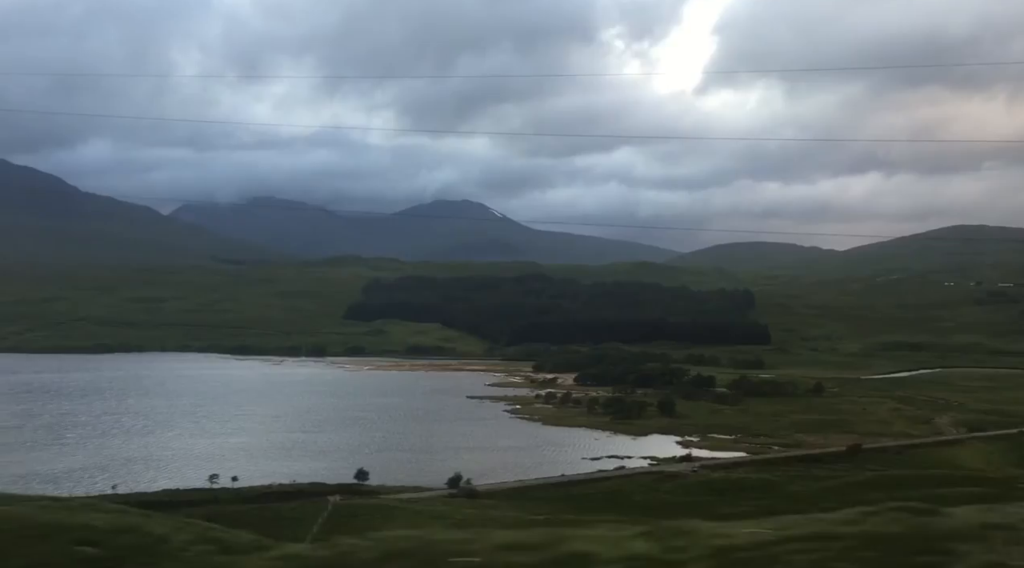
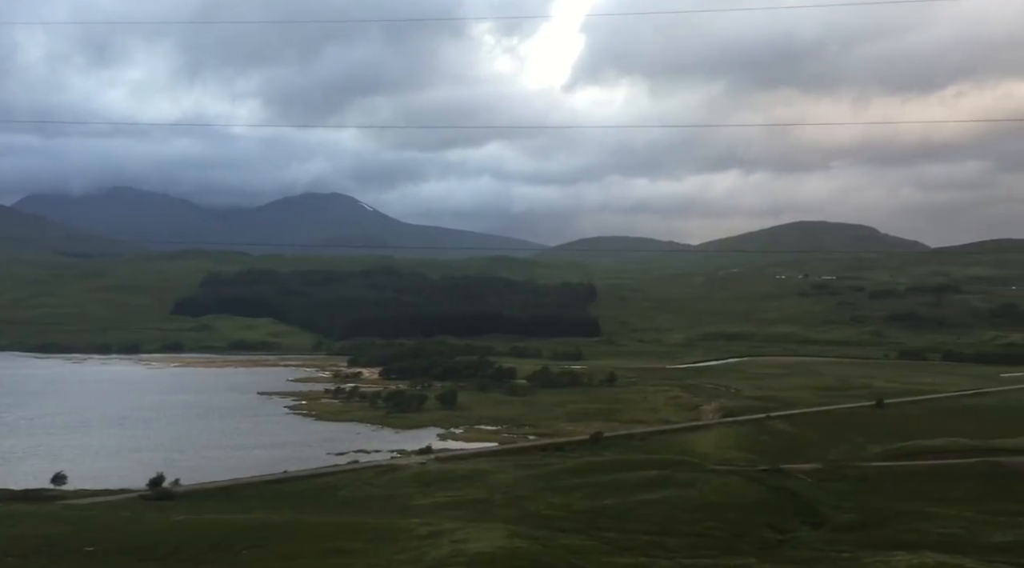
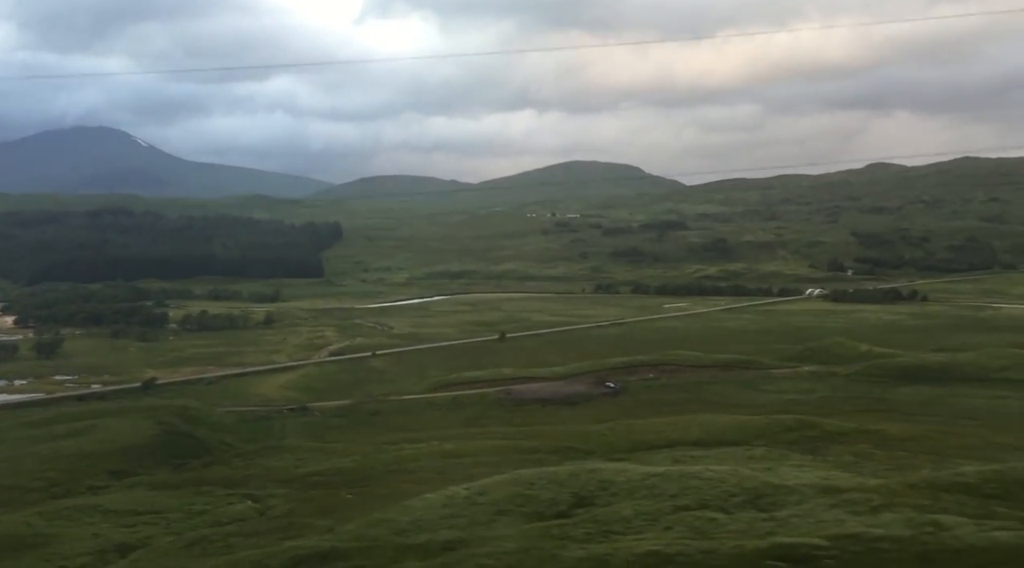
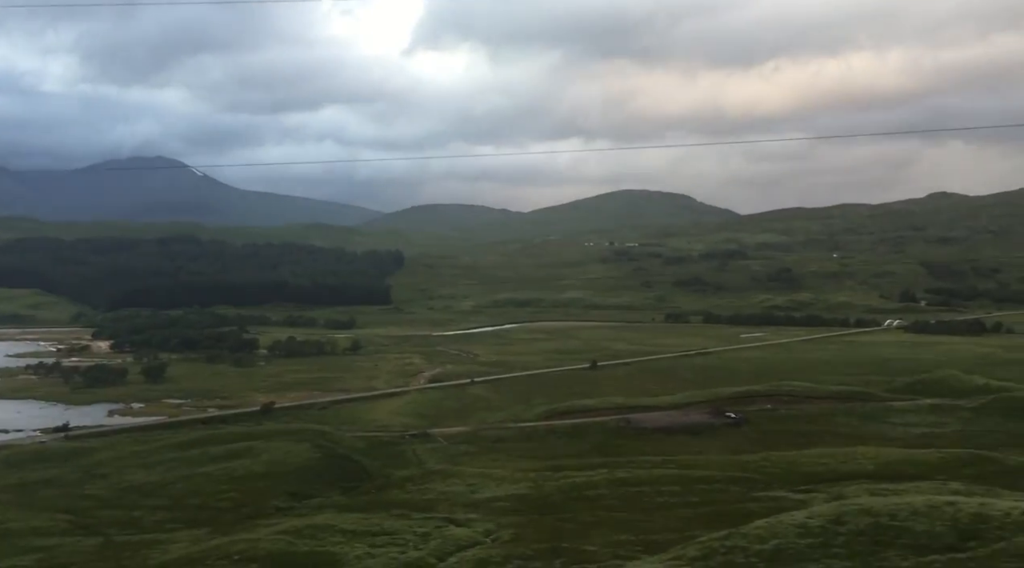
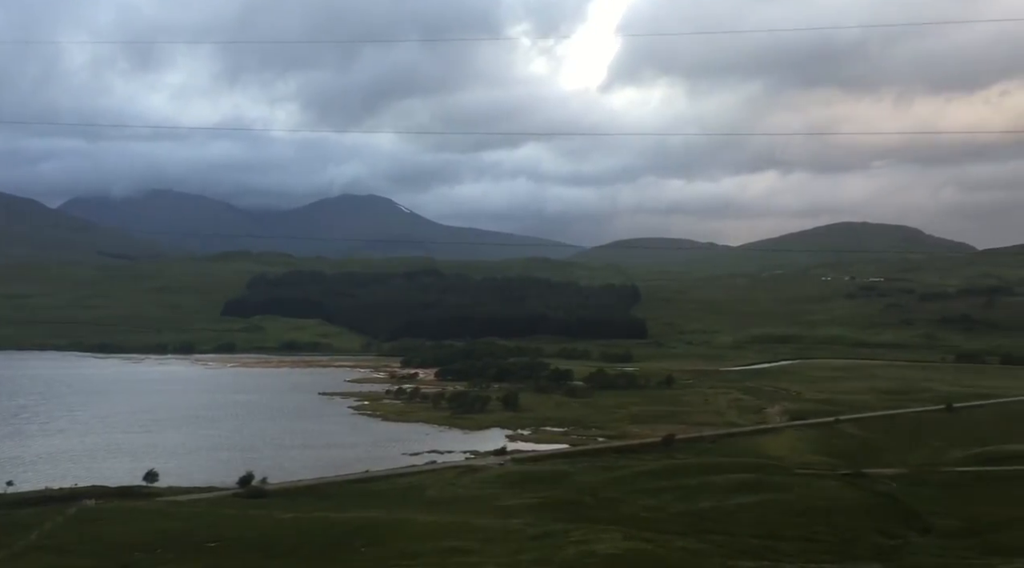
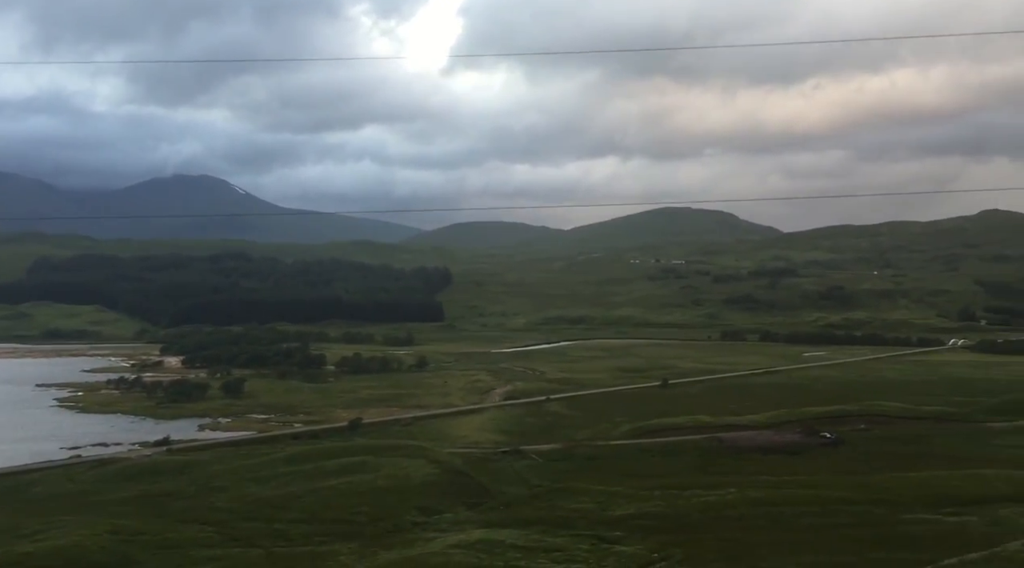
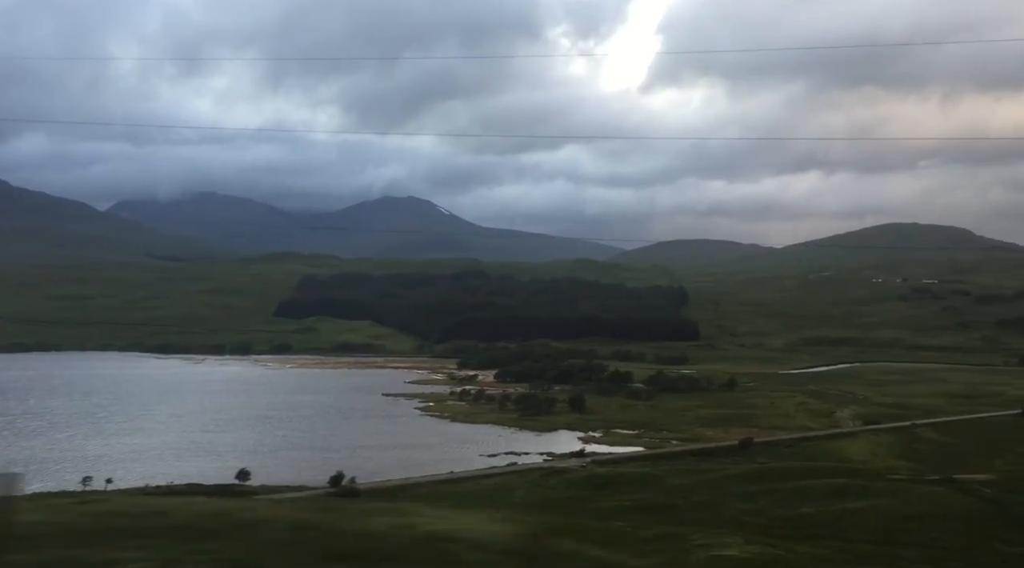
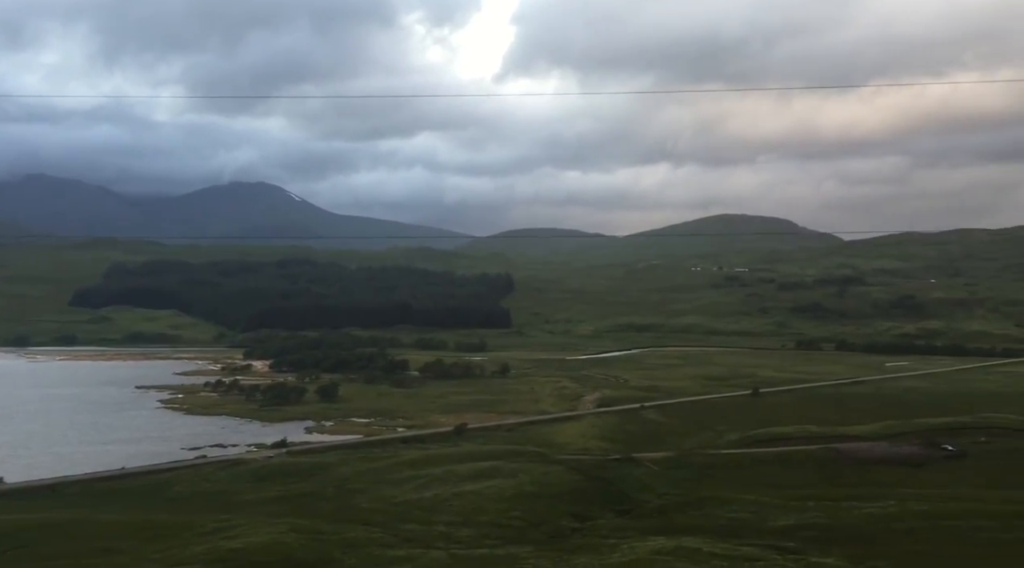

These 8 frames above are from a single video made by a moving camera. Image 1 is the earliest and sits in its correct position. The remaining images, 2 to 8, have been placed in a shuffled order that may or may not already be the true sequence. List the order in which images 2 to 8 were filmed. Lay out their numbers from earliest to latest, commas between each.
7, 5, 2, 8, 6, 4, 3
